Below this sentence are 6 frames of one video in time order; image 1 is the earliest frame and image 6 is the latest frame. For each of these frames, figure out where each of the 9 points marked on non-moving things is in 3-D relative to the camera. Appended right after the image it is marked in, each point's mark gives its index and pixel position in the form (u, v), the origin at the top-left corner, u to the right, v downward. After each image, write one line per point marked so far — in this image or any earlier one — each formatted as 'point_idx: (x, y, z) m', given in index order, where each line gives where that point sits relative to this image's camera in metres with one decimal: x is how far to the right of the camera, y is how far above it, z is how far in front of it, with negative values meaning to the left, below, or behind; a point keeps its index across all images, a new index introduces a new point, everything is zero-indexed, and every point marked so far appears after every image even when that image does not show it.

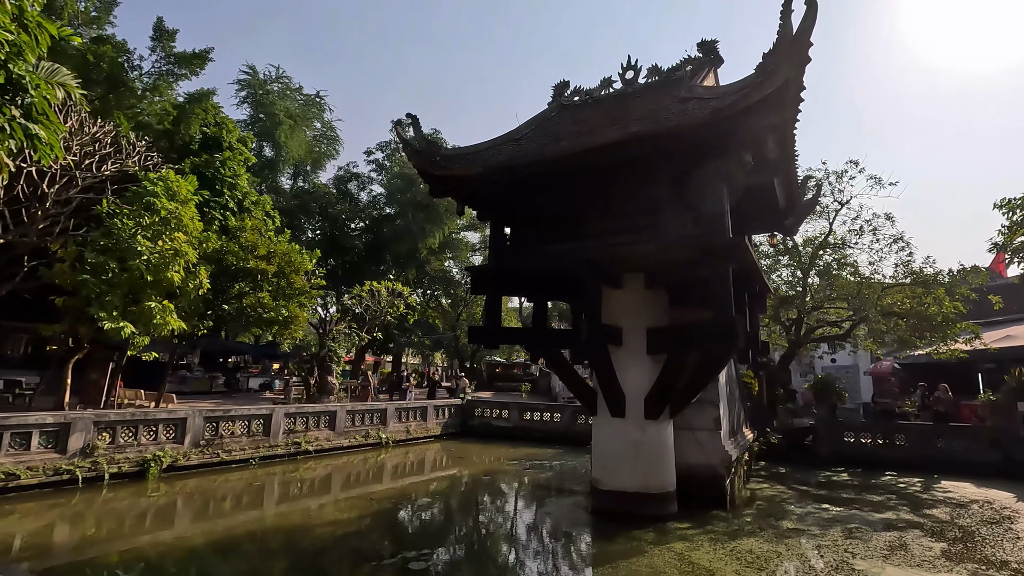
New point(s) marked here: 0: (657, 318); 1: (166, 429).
0: (+1.9, -0.4, +7.1) m
1: (-5.6, -2.3, +8.7) m
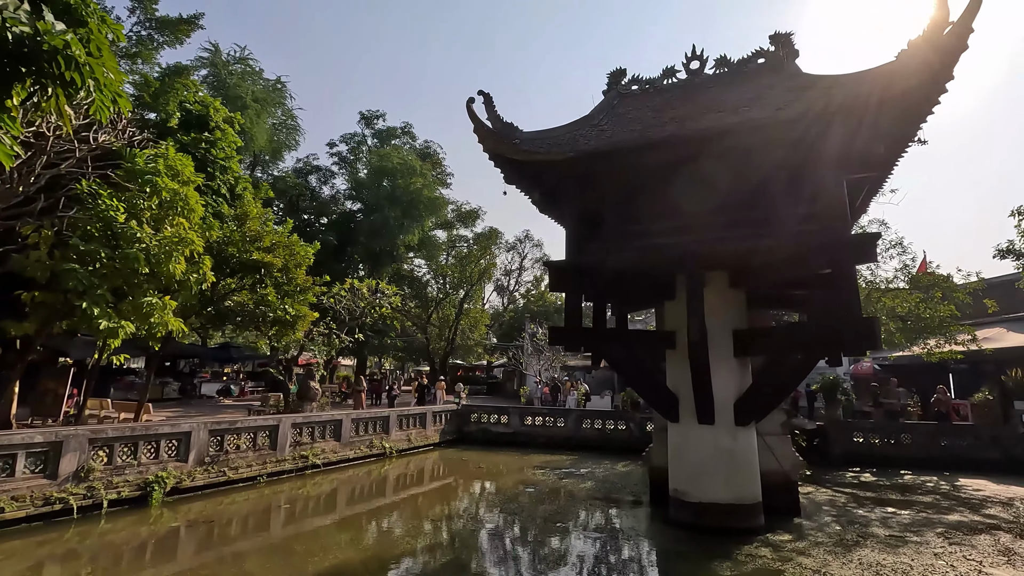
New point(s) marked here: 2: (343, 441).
0: (+2.9, -0.4, +6.7) m
1: (-4.8, -2.2, +7.5) m
2: (-3.4, -3.1, +10.7) m
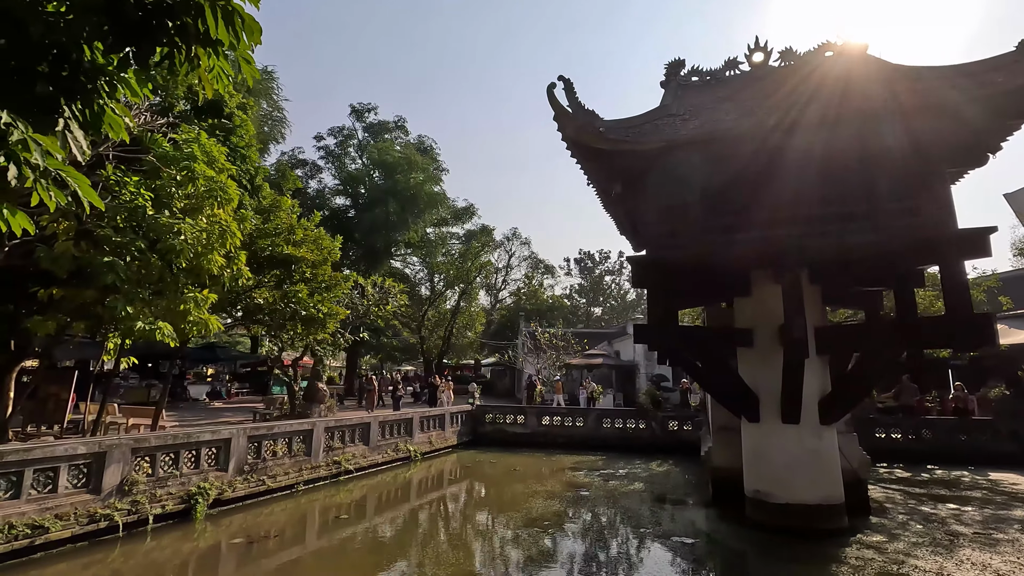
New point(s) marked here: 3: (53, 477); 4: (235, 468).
0: (+3.8, -0.3, +6.6) m
1: (-3.9, -2.1, +6.9) m
2: (-2.7, -3.0, +10.3) m
3: (-4.5, -1.9, +5.2) m
4: (-3.7, -2.4, +7.2) m
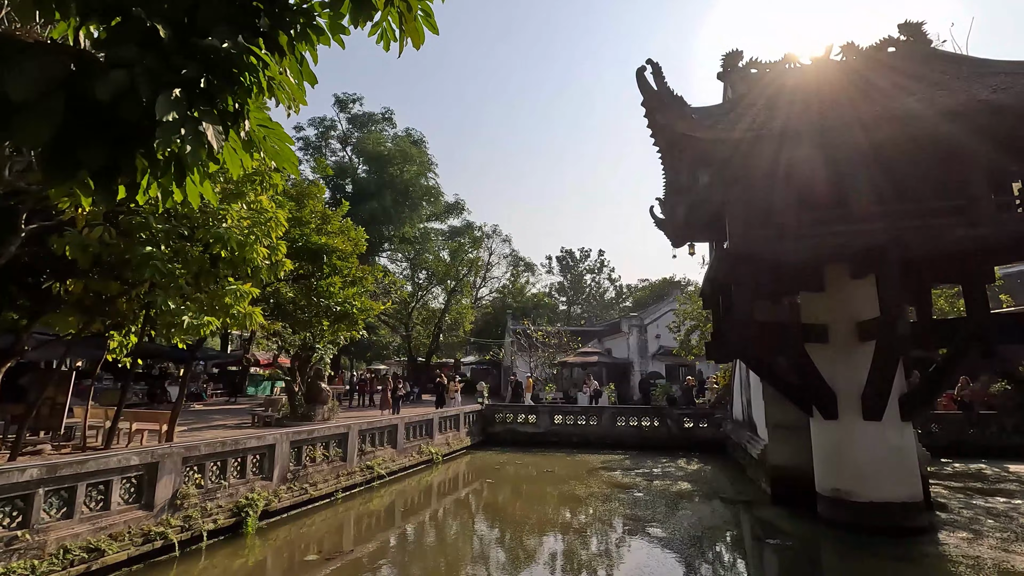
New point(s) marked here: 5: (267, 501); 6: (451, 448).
0: (+4.7, -0.3, +6.5) m
1: (-3.1, -2.0, +6.4) m
2: (-2.1, -2.9, +9.7) m
3: (-3.5, -1.8, +4.6) m
4: (-2.9, -2.4, +6.7) m
5: (-2.9, -2.5, +6.3) m
6: (-1.4, -3.6, +12.1) m
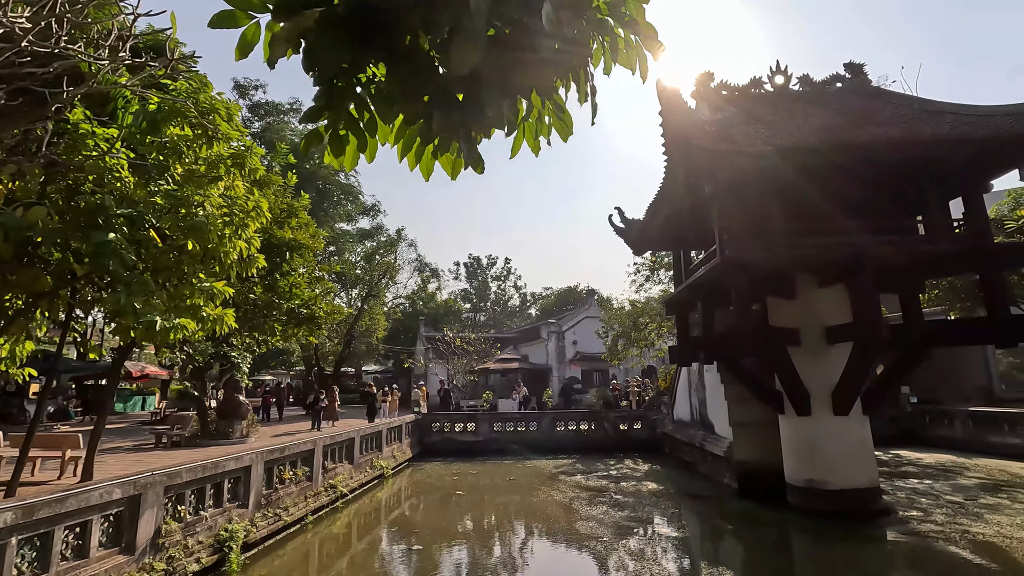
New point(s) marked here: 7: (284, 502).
0: (+4.7, -0.4, +7.3) m
1: (-2.9, -2.0, +5.5) m
2: (-2.7, -2.9, +9.0) m
3: (-3.0, -1.7, +3.7) m
4: (-2.8, -2.3, +5.8) m
5: (-2.7, -2.5, +5.4) m
6: (-2.5, -3.7, +11.4) m
7: (-2.7, -2.6, +6.4) m
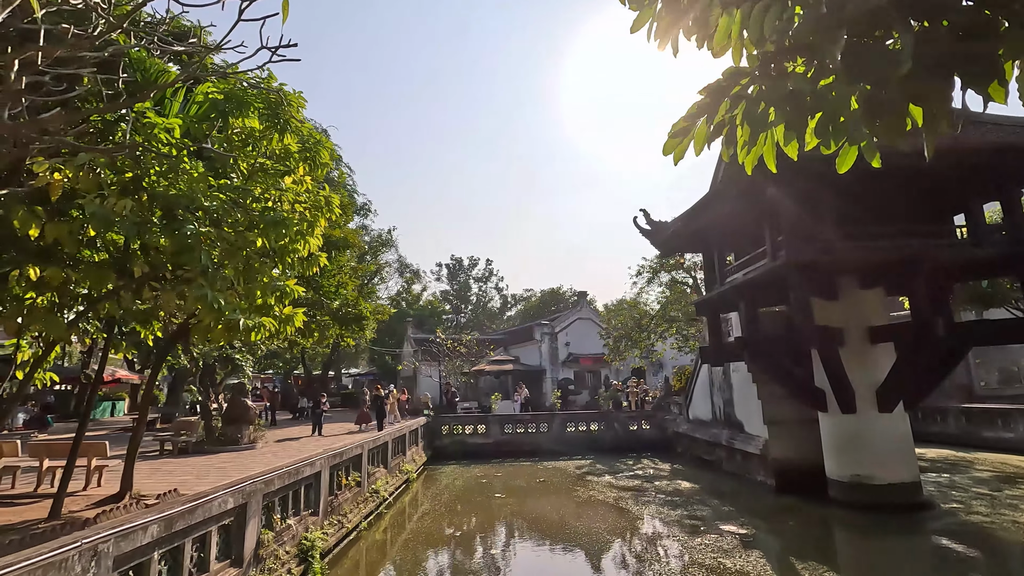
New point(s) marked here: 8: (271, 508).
0: (+5.4, -0.4, +7.6) m
1: (-2.1, -2.0, +5.3) m
2: (-2.1, -3.0, +8.8) m
3: (-2.0, -1.7, +3.5) m
4: (-2.0, -2.3, +5.6) m
5: (-1.9, -2.5, +5.2) m
6: (-2.0, -3.7, +11.2) m
7: (-2.0, -2.6, +6.2) m
8: (-2.1, -1.9, +4.5) m
